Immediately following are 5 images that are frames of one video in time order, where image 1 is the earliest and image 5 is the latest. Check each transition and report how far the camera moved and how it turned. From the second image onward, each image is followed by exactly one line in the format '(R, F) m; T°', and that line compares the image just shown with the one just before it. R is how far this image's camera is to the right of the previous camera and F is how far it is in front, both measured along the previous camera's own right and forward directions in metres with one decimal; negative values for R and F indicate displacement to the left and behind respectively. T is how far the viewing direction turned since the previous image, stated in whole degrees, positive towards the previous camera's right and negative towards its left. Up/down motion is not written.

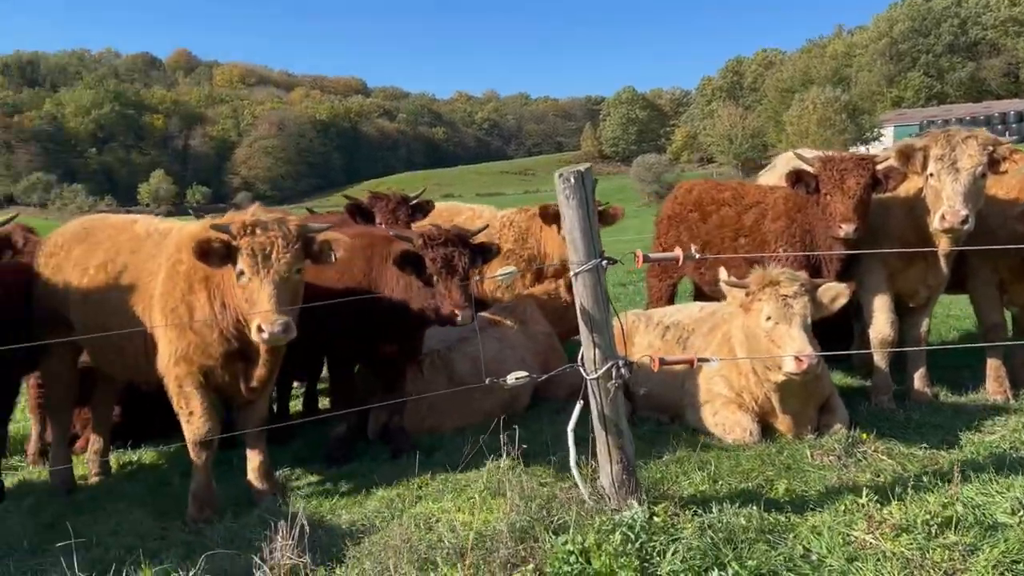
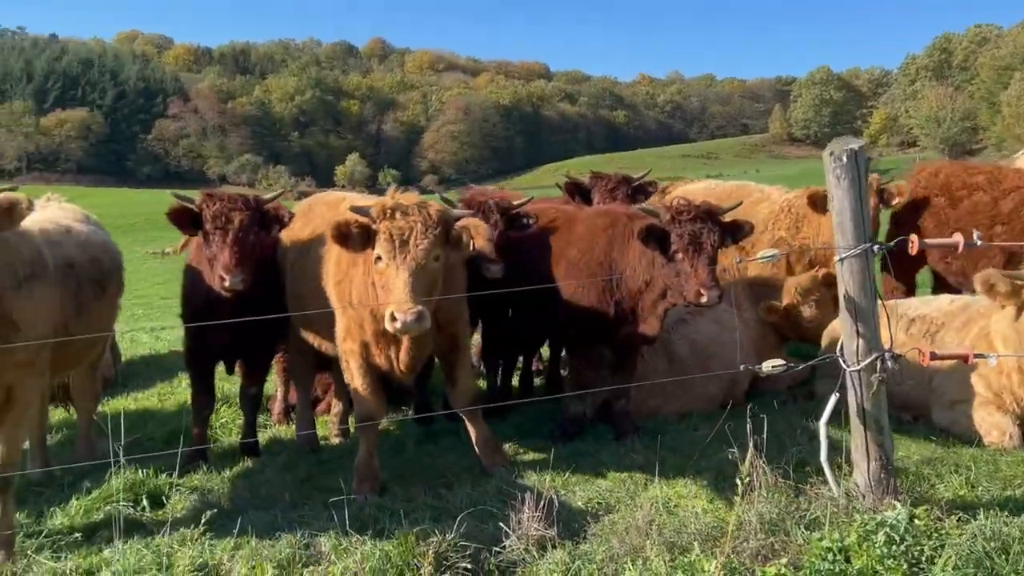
(-0.4, 0.0) m; -11°
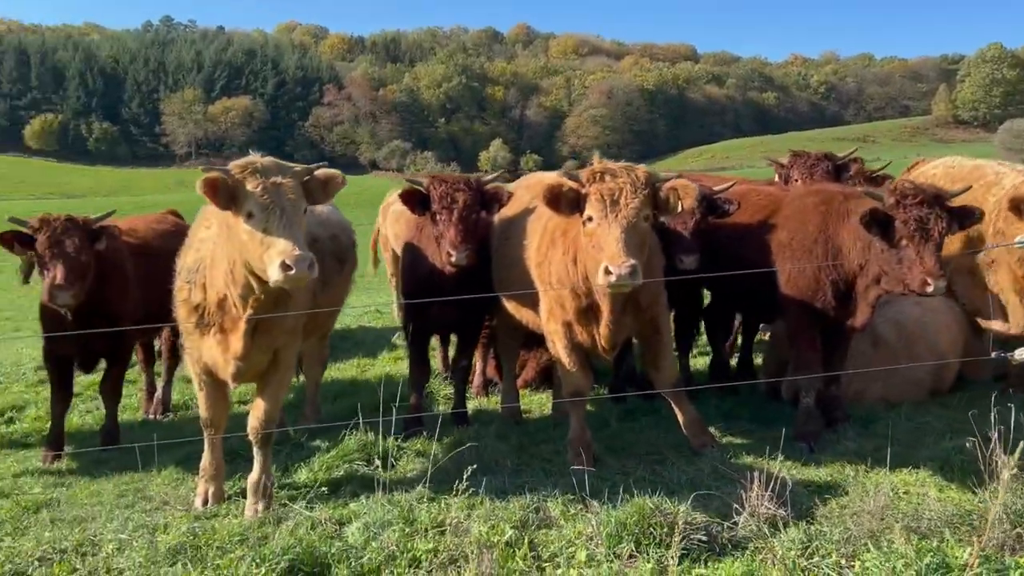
(-0.5, -0.2) m; -9°
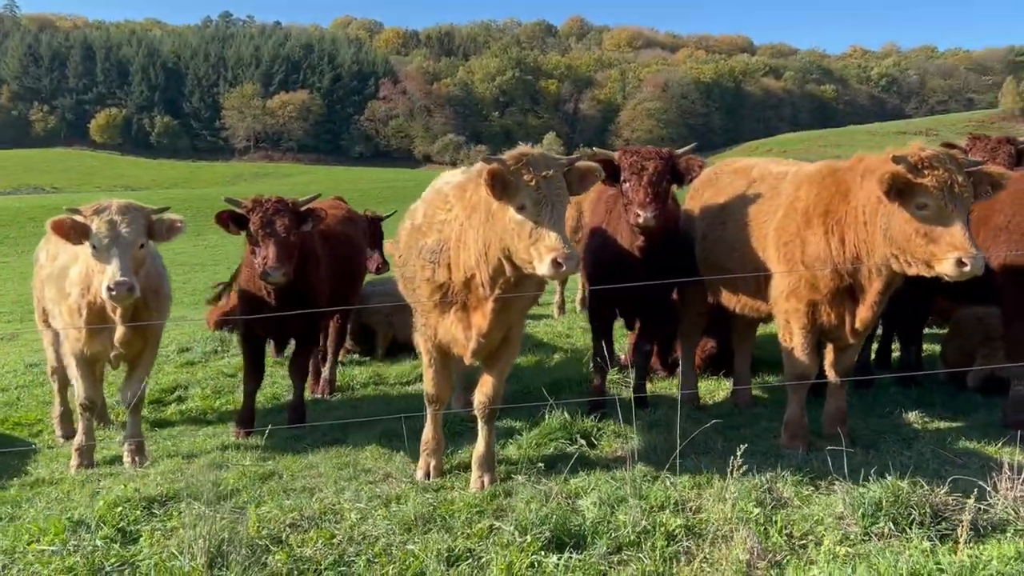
(-1.1, -0.1) m; -3°
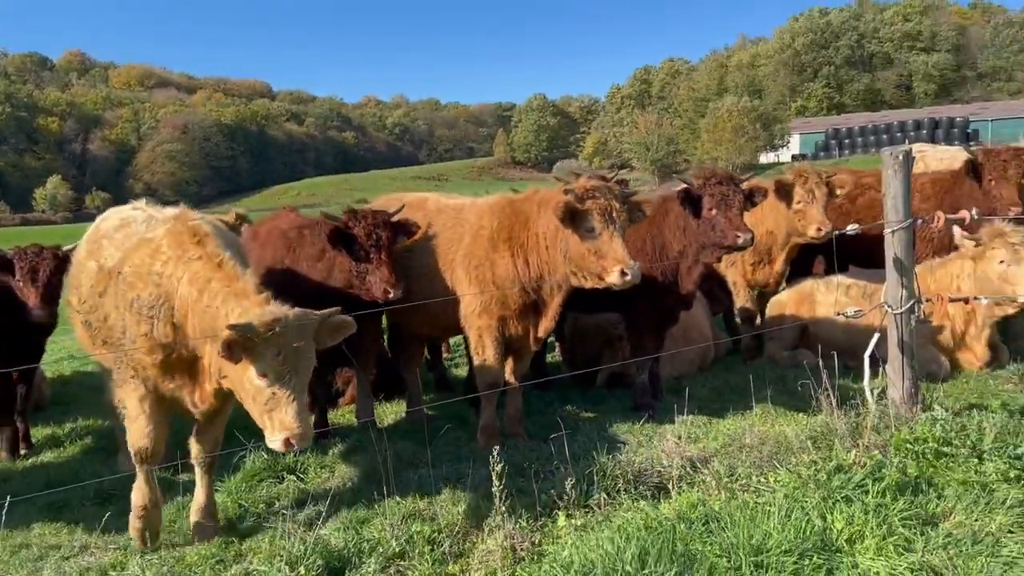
(-1.1, 0.0) m; +29°
